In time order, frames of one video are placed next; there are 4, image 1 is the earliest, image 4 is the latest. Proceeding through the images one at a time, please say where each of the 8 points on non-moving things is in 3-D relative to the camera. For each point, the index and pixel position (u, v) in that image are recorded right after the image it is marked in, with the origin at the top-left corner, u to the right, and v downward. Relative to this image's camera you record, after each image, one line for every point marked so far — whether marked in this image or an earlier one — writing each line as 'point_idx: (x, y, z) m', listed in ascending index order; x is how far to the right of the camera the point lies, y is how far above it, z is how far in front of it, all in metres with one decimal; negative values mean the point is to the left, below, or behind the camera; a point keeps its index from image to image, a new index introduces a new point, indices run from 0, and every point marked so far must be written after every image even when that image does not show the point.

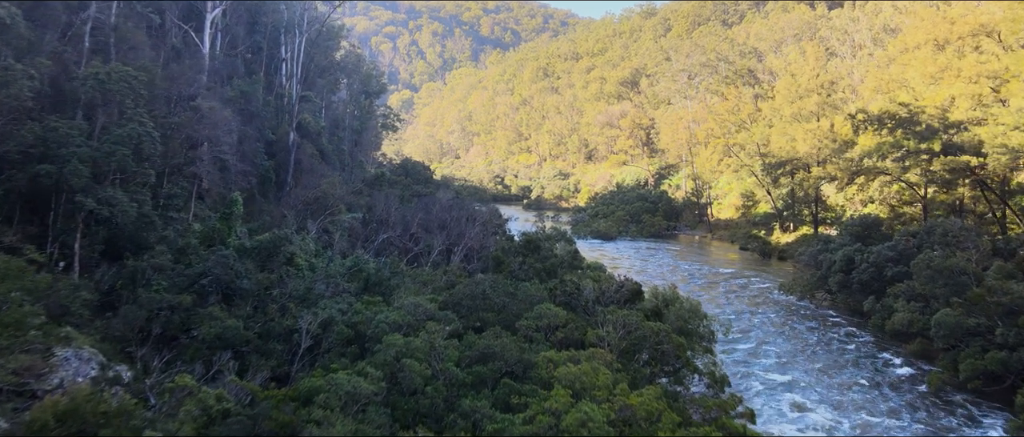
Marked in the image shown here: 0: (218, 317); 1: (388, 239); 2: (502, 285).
0: (-5.6, -1.9, +9.9) m
1: (-4.6, -0.8, +19.5) m
2: (-0.2, -1.5, +11.7) m
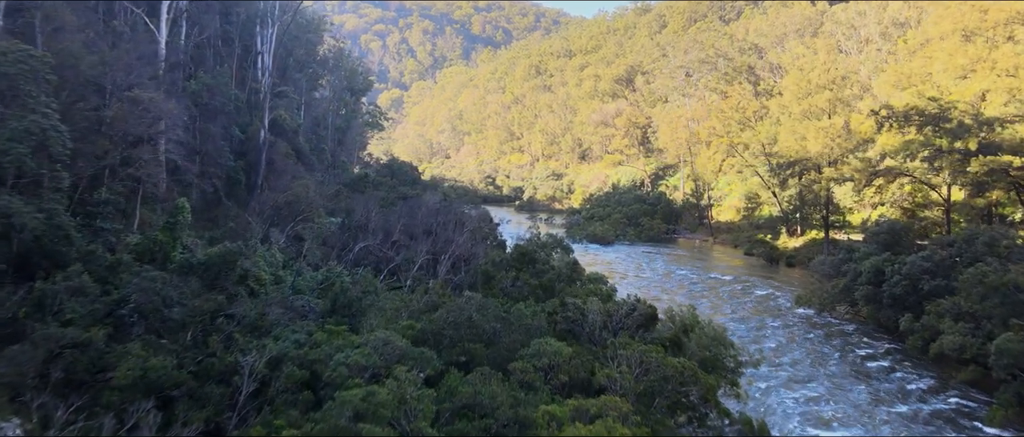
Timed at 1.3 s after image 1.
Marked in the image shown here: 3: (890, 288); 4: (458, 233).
0: (-5.7, -2.1, +8.0) m
1: (-4.9, -1.0, +17.6) m
2: (-0.4, -1.7, +9.8) m
3: (+10.6, -1.9, +14.7) m
4: (-2.0, -0.5, +19.4) m
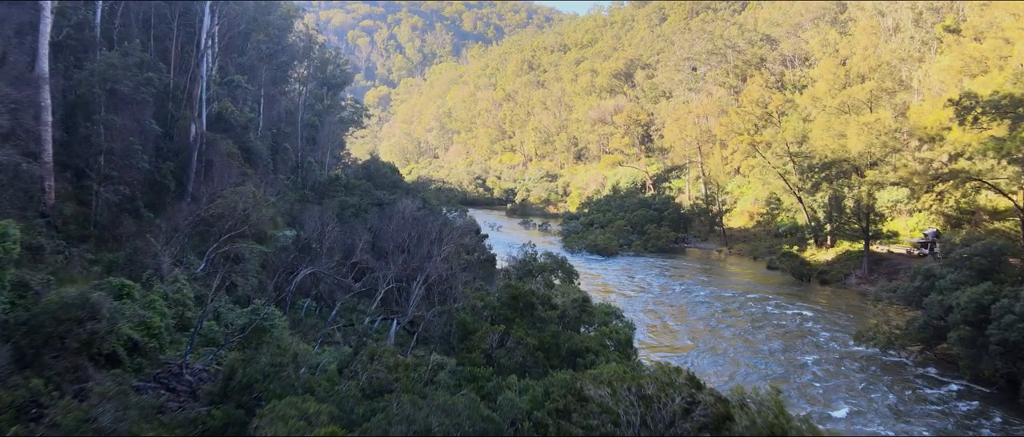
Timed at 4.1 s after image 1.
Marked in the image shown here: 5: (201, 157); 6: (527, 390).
0: (-5.8, -2.6, +4.2) m
1: (-5.2, -1.4, +13.8) m
2: (-0.5, -2.2, +6.1) m
3: (+10.3, -2.4, +11.1) m
4: (-2.3, -0.9, +15.6) m
5: (-10.3, +2.0, +17.4) m
6: (+0.2, -2.2, +7.2) m
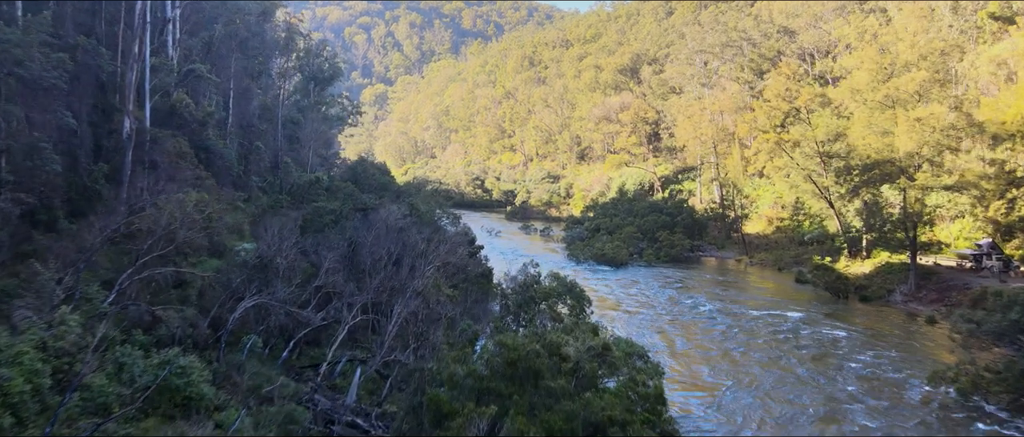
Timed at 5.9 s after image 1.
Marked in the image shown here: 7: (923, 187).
0: (-5.9, -2.9, +1.5) m
1: (-5.2, -1.8, +11.1) m
2: (-0.6, -2.5, +3.4) m
3: (+10.3, -2.7, +8.4) m
4: (-2.4, -1.2, +12.9) m
5: (-10.4, +1.7, +14.7) m
6: (+0.2, -2.6, +4.5) m
7: (+13.9, +1.1, +17.7) m
